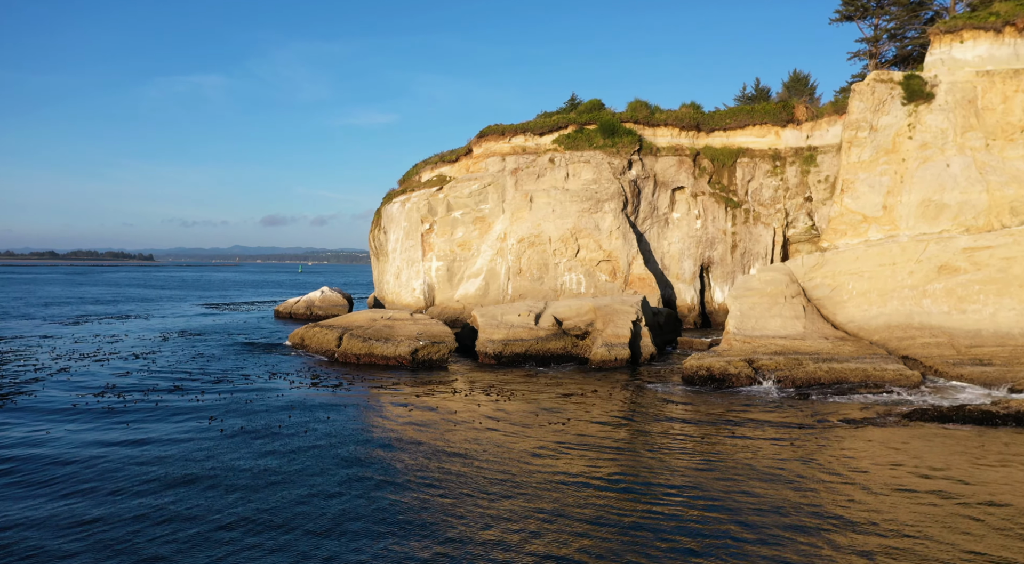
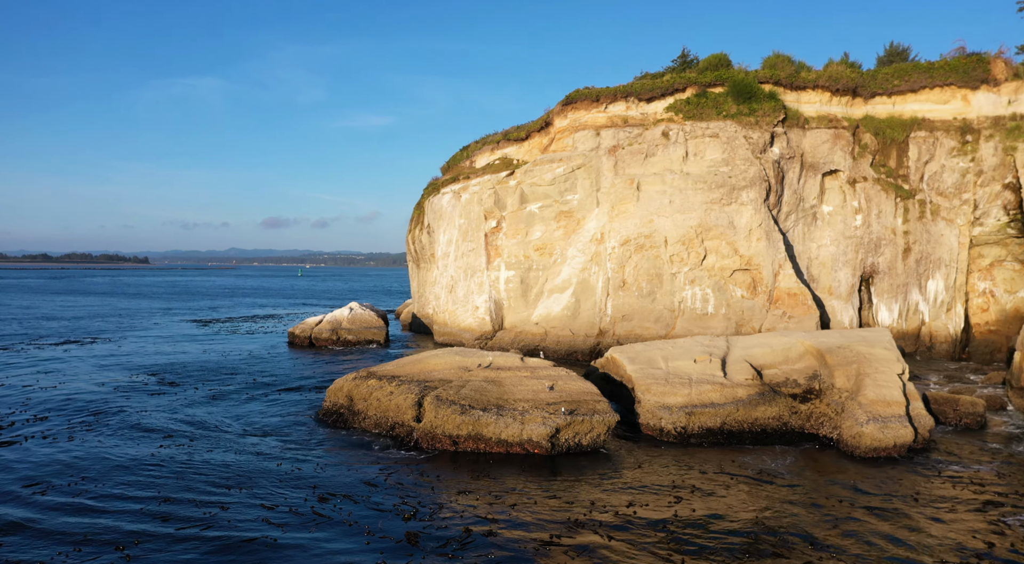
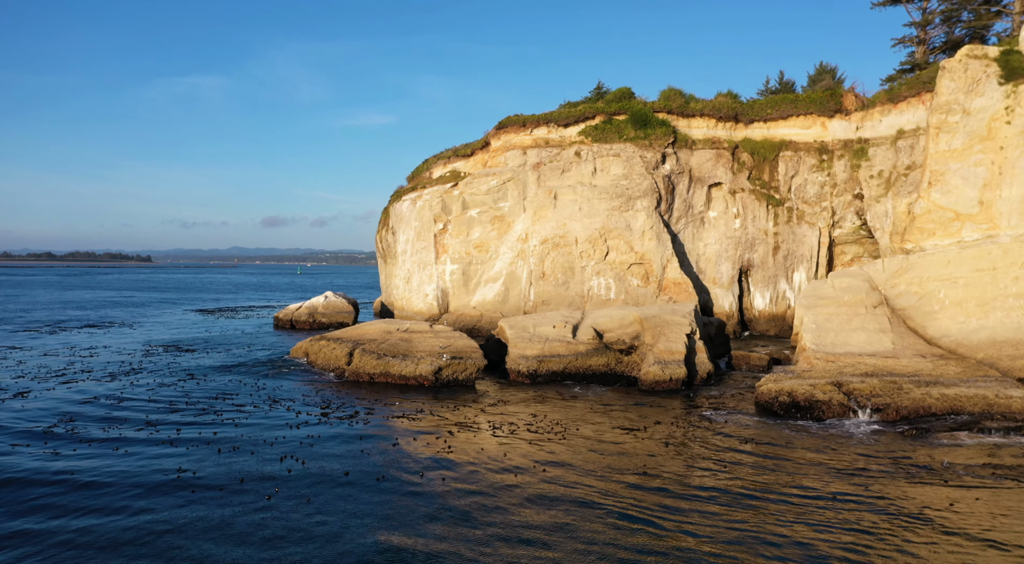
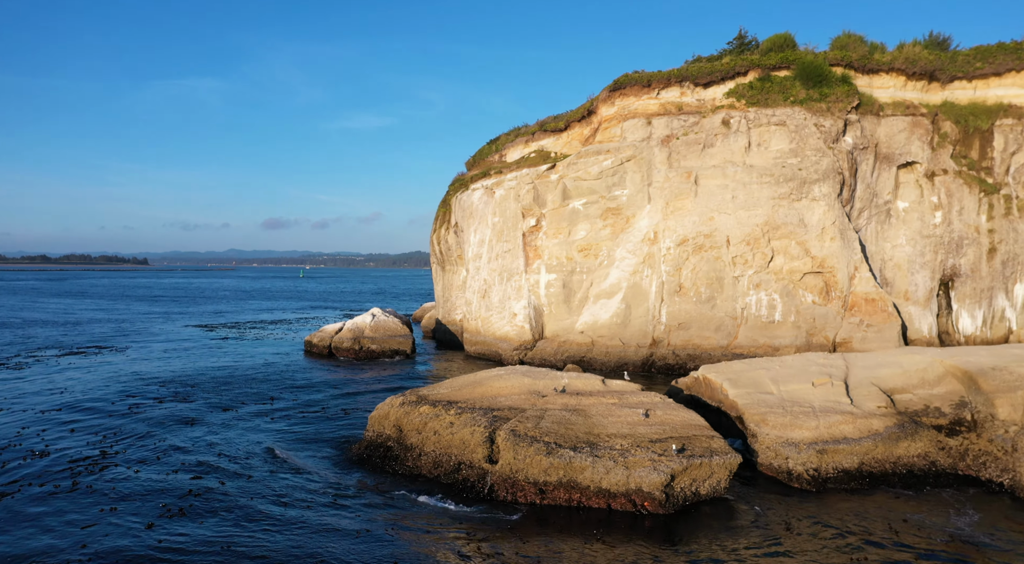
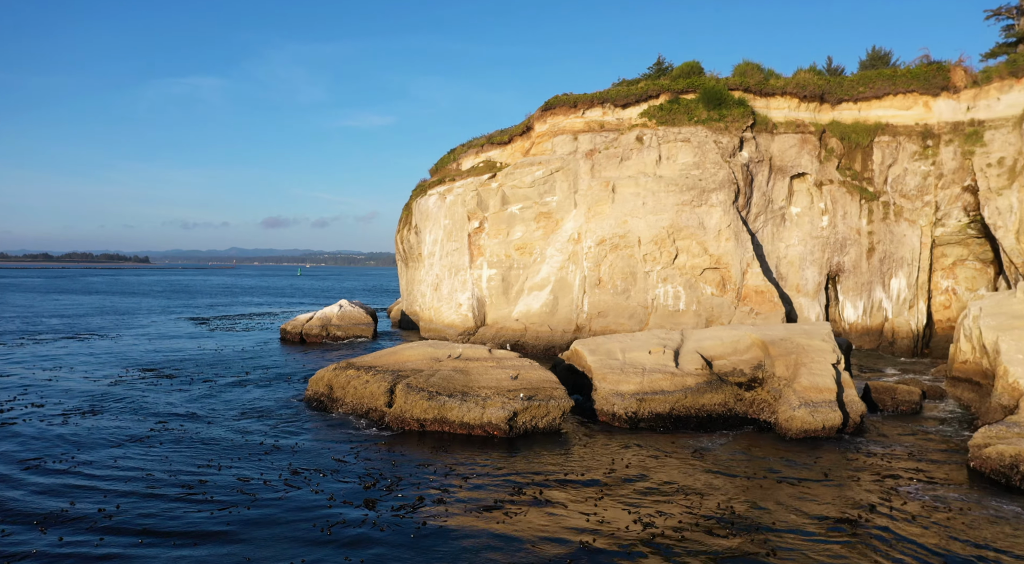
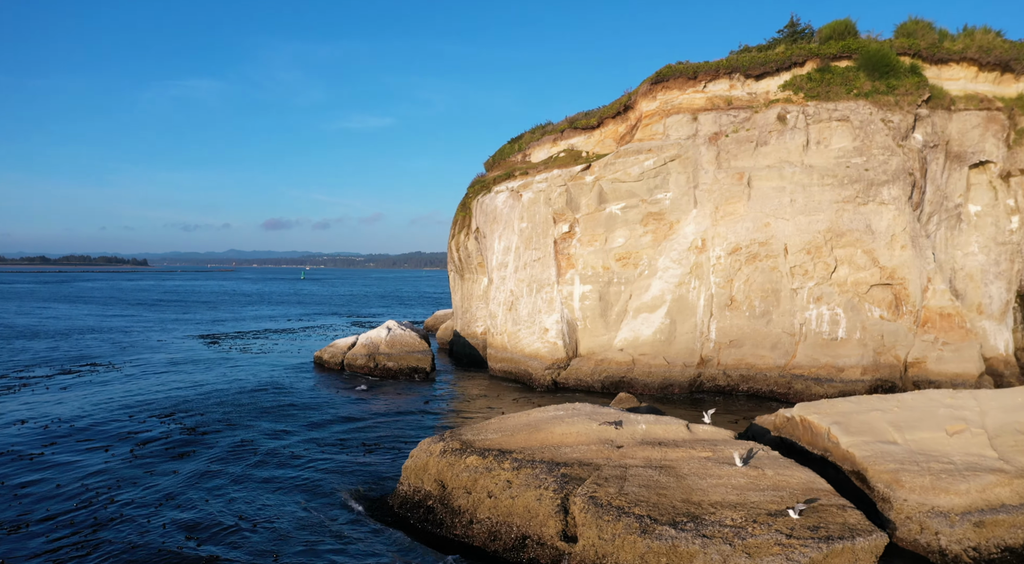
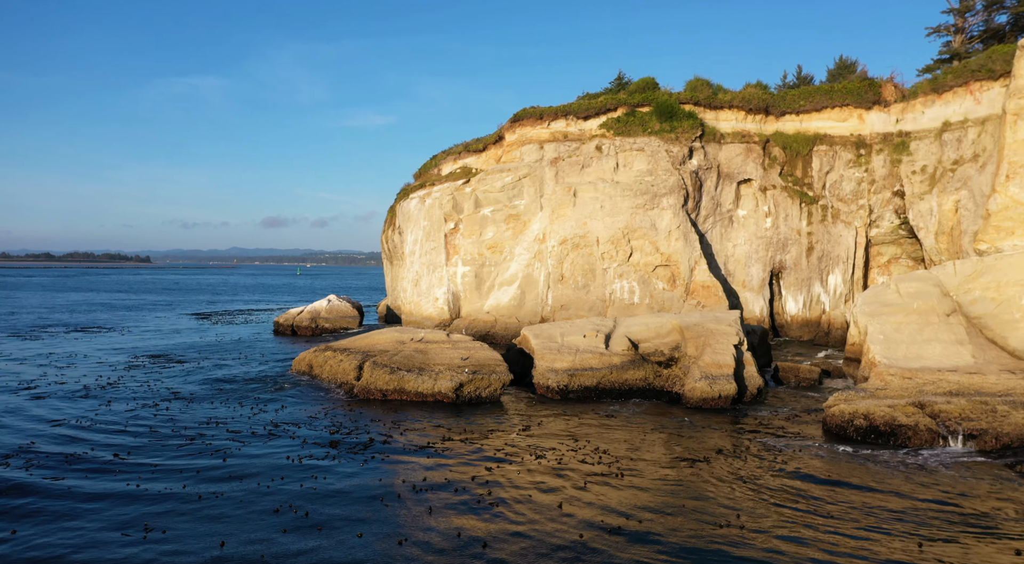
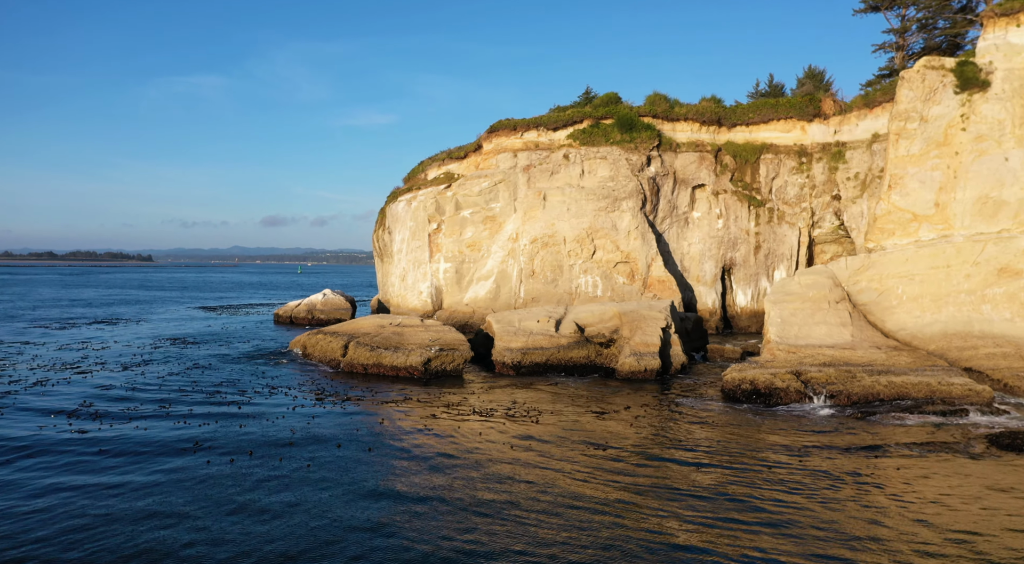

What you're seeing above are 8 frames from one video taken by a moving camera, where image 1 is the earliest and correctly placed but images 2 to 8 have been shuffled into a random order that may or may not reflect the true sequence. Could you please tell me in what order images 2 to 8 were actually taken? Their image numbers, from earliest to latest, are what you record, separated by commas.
8, 3, 7, 5, 2, 4, 6
